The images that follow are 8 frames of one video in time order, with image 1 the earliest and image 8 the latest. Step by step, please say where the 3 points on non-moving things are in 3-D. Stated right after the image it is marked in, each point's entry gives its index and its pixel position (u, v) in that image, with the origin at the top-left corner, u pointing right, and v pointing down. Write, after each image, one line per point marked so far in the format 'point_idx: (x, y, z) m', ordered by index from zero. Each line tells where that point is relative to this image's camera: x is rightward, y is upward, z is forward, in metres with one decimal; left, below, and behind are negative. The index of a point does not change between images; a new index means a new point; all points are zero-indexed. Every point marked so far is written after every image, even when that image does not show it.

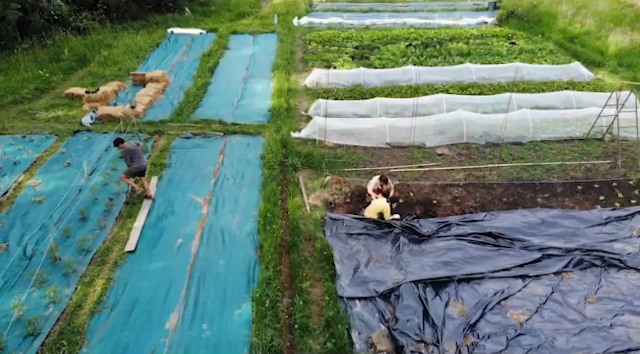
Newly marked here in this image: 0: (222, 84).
0: (-2.1, +2.0, +9.4) m
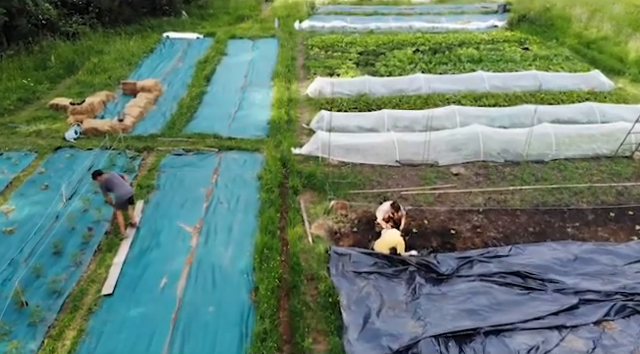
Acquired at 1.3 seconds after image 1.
0: (-2.0, +1.7, +8.8) m
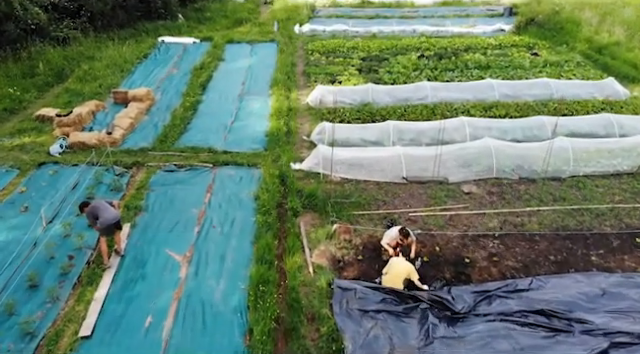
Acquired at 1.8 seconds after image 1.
0: (-2.0, +1.4, +8.4) m
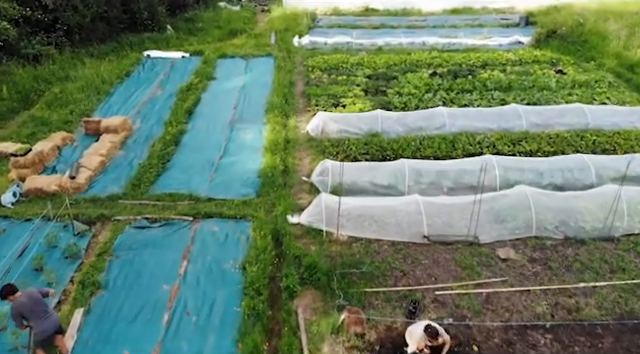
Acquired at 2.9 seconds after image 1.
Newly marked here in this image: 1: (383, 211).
0: (-2.0, +0.7, +7.4) m
1: (+0.7, -0.4, +5.1) m
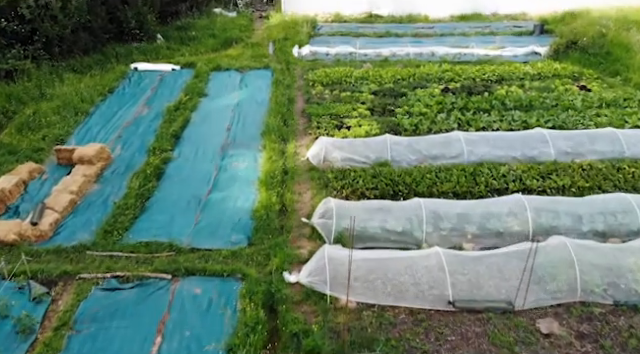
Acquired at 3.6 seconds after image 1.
0: (-1.9, +0.2, +6.6) m
1: (+0.8, -0.9, +4.3) m
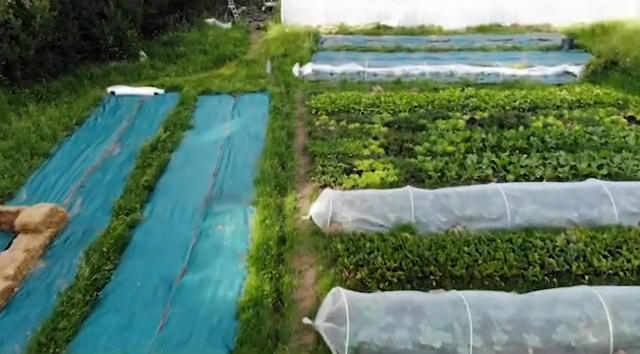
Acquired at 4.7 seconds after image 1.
0: (-1.9, -0.5, +5.3) m
1: (+0.8, -1.7, +3.1) m
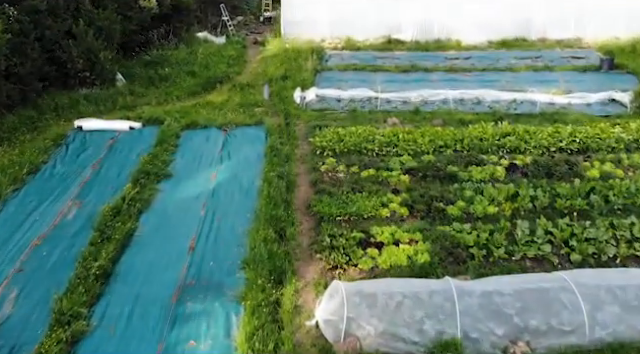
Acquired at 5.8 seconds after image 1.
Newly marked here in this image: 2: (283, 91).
0: (-1.8, -1.4, +3.9) m
1: (+0.9, -2.5, +1.7) m
2: (-0.7, +1.7, +8.8) m
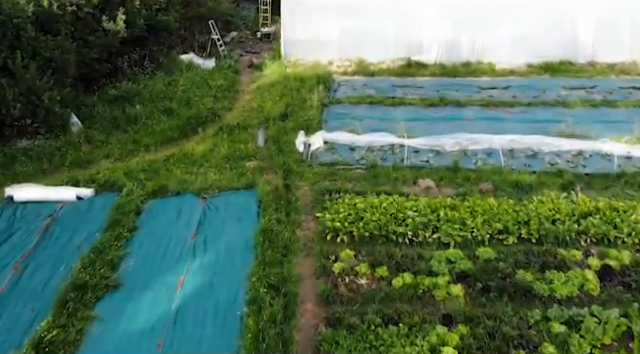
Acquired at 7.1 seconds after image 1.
0: (-1.6, -2.4, +2.1) m
1: (+1.0, -3.6, -0.2) m
2: (-0.6, +0.6, +6.9) m
